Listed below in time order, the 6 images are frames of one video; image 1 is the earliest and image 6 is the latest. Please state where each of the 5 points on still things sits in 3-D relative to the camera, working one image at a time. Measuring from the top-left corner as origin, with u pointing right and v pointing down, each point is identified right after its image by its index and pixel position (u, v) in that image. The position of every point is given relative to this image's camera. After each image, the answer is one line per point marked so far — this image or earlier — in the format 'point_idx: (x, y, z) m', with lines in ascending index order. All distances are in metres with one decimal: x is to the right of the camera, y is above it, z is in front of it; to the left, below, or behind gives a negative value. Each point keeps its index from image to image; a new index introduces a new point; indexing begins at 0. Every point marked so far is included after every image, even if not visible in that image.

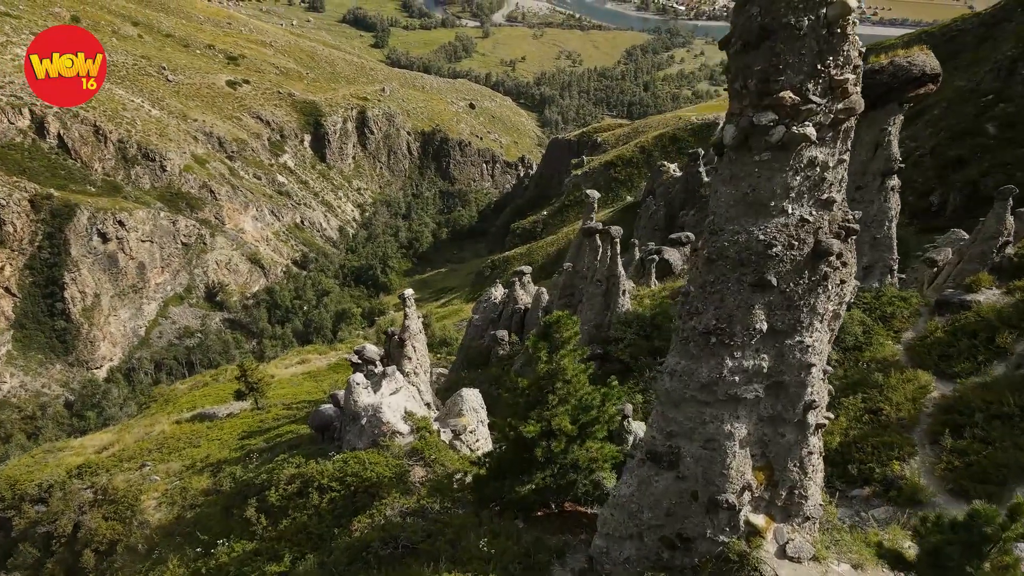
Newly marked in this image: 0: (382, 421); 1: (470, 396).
0: (-2.8, -2.9, +15.6) m
1: (-1.1, -2.8, +18.7) m
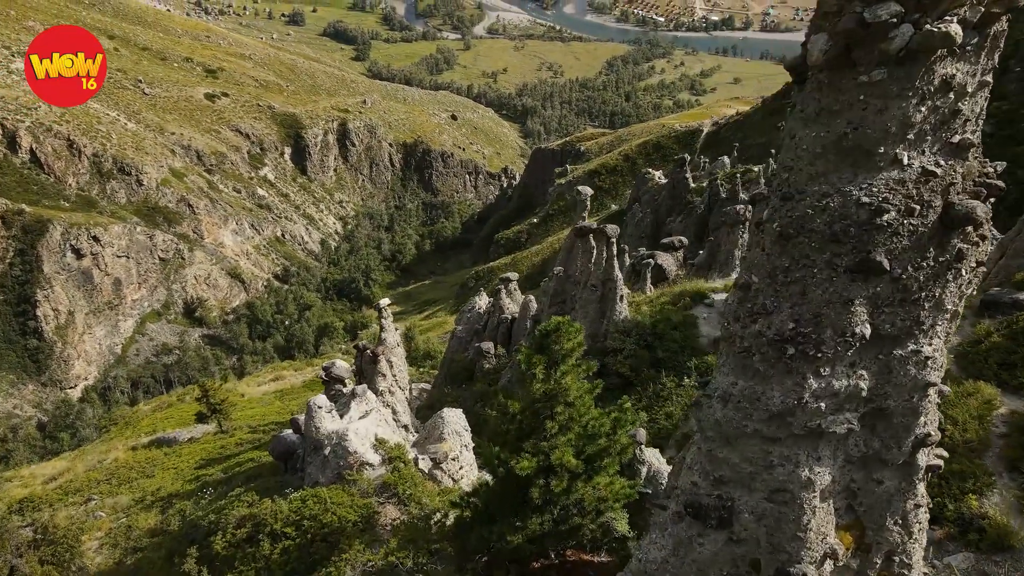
0: (-3.0, -3.0, +13.4) m
1: (-1.4, -2.9, +16.4) m
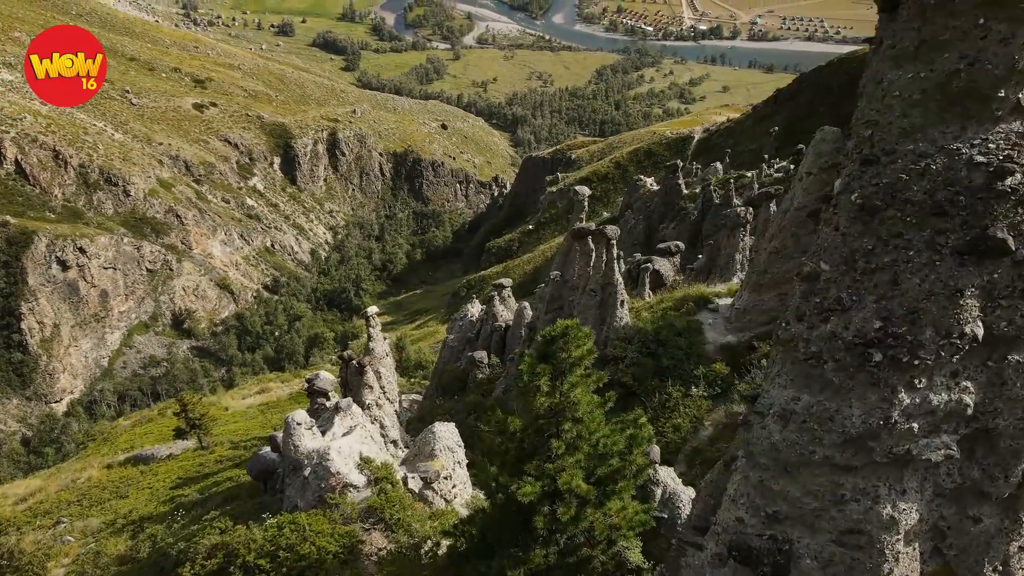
0: (-3.1, -3.1, +12.2) m
1: (-1.5, -3.0, +15.3) m
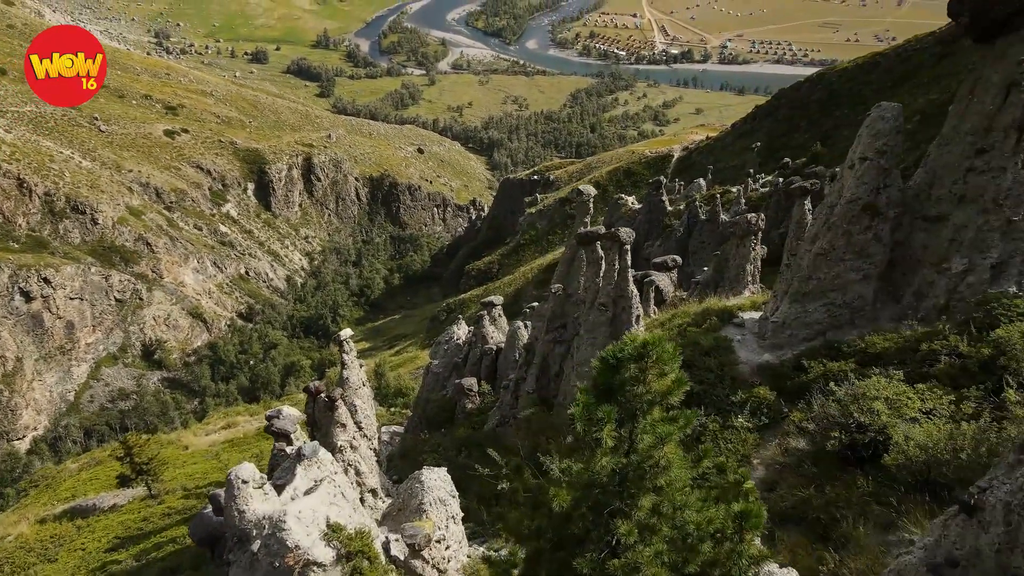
0: (-2.9, -3.3, +9.2) m
1: (-1.3, -3.3, +12.4) m
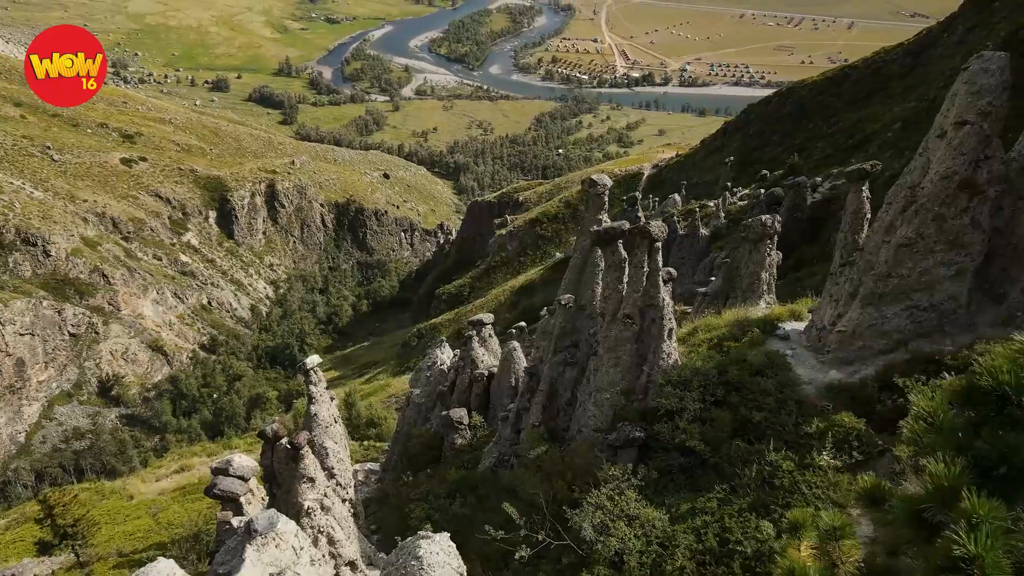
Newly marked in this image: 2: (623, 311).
0: (-2.4, -3.3, +6.0) m
1: (-1.0, -3.4, +9.2) m
2: (+2.1, -0.4, +13.8) m
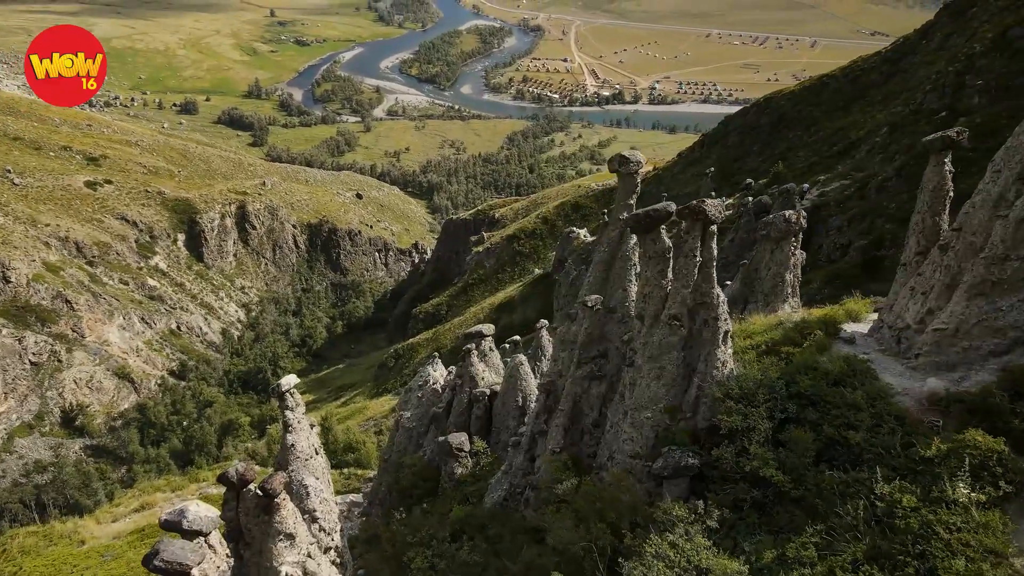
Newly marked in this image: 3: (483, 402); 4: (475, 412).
0: (-1.7, -3.1, +3.4) m
1: (-0.4, -3.3, +6.6) m
2: (+2.5, -0.4, +11.4) m
3: (-0.7, -2.9, +18.6) m
4: (-1.0, -3.2, +18.6) m
